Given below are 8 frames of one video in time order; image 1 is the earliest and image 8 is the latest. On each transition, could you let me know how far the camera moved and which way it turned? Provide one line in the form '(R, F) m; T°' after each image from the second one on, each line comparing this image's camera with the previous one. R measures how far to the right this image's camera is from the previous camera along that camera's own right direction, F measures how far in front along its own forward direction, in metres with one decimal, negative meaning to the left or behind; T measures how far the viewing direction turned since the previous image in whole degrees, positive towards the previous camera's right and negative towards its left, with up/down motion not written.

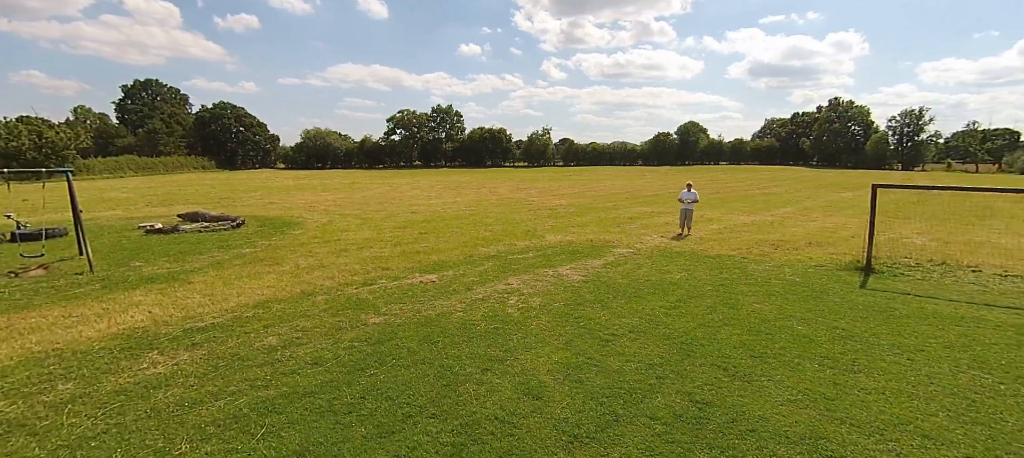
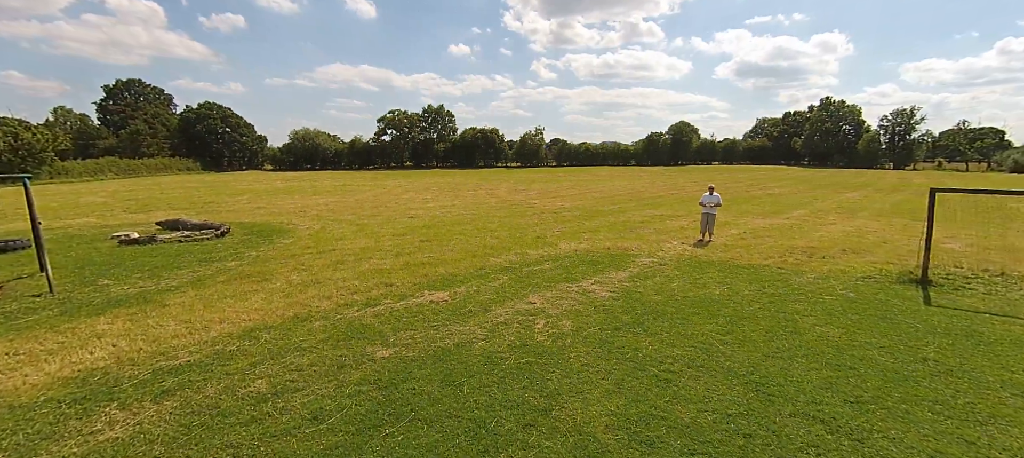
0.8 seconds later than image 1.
(-0.5, +0.9) m; +1°
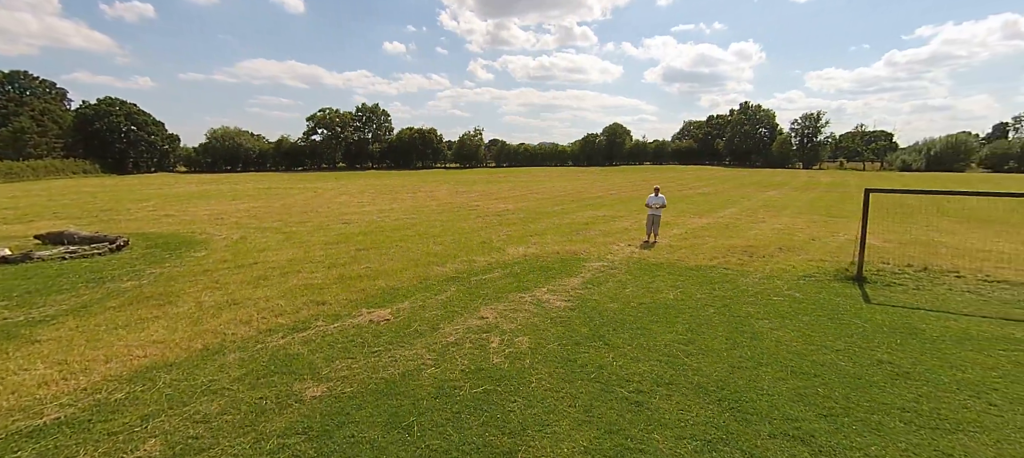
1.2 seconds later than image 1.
(-0.1, +0.5) m; +8°
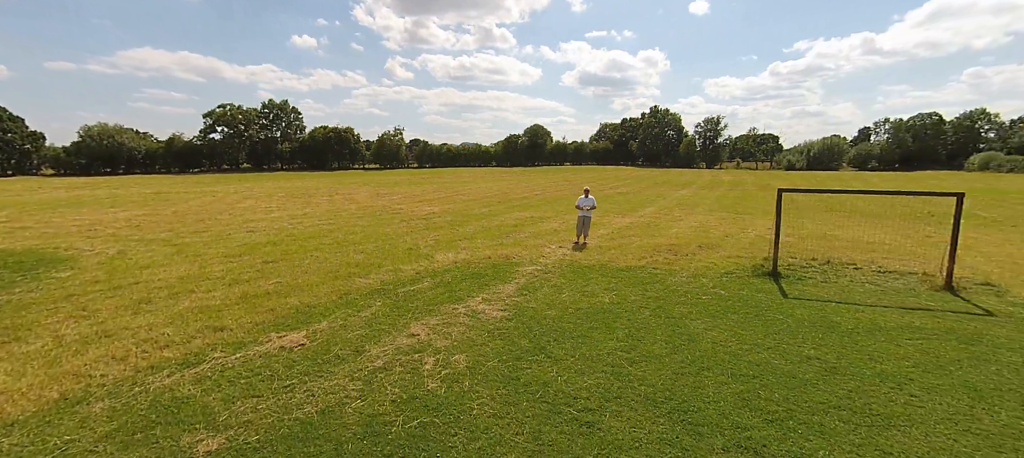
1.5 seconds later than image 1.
(-0.1, +0.4) m; +10°
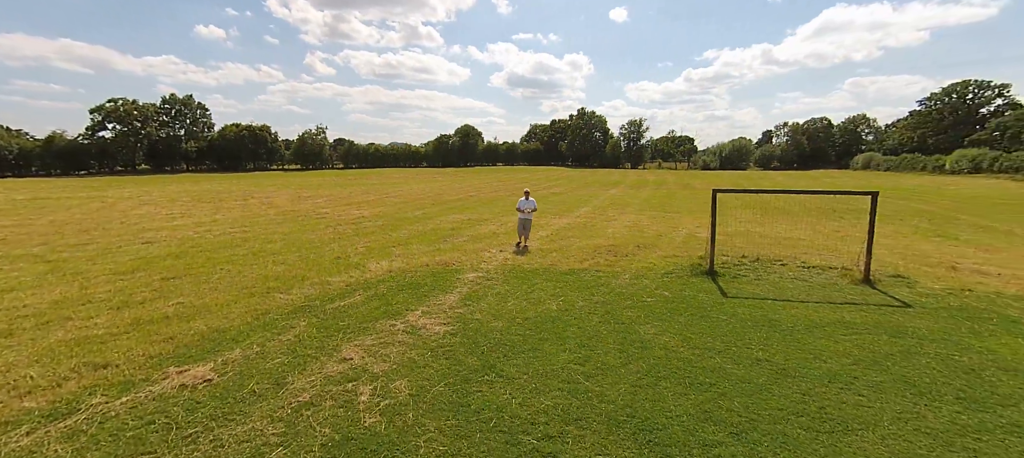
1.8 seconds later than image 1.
(-0.1, +0.4) m; +9°
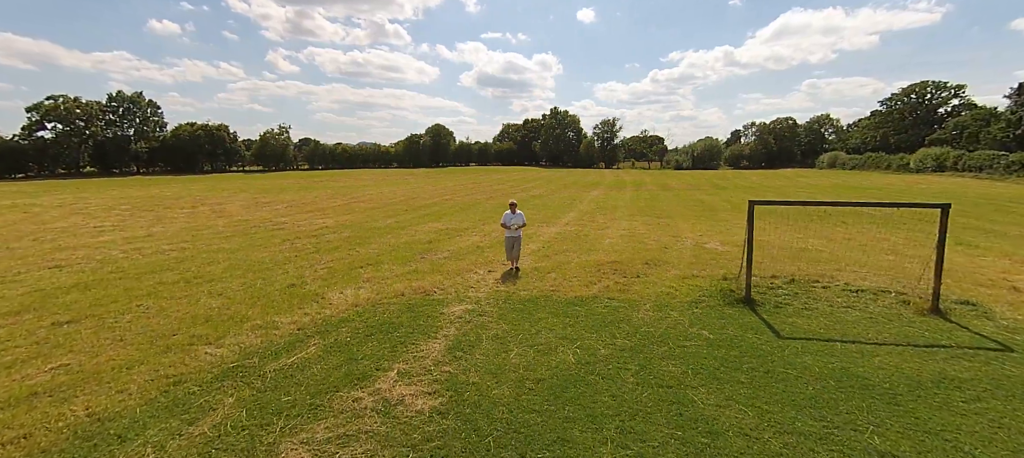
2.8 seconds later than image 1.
(-0.4, +1.6) m; +4°
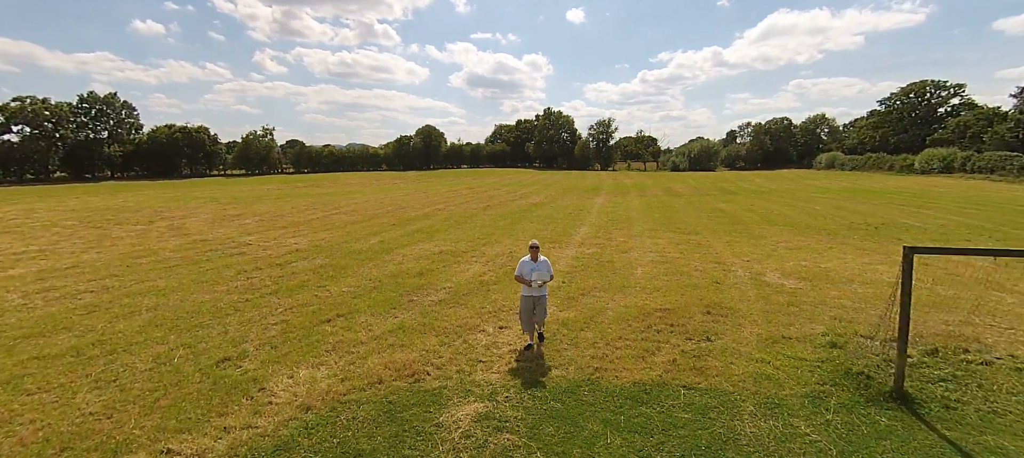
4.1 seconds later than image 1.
(-0.5, +2.5) m; +1°
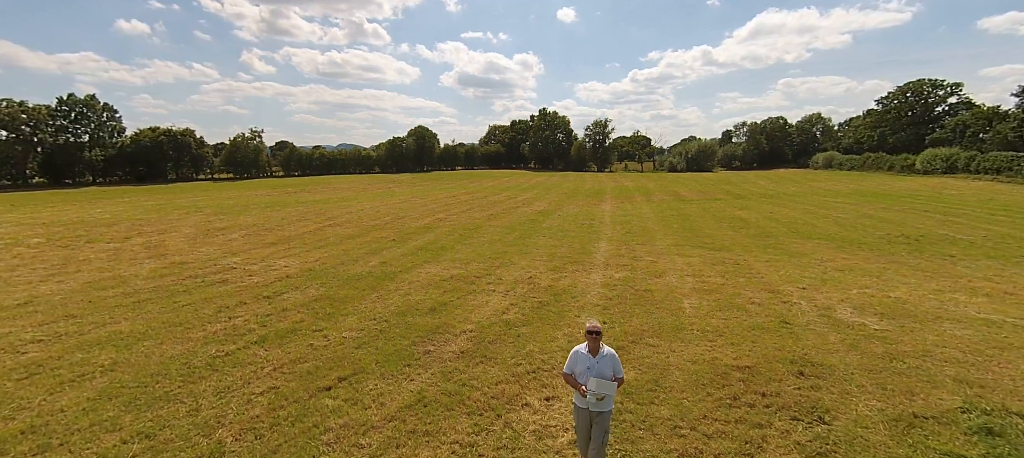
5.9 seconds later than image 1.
(-0.7, +1.5) m; +1°
